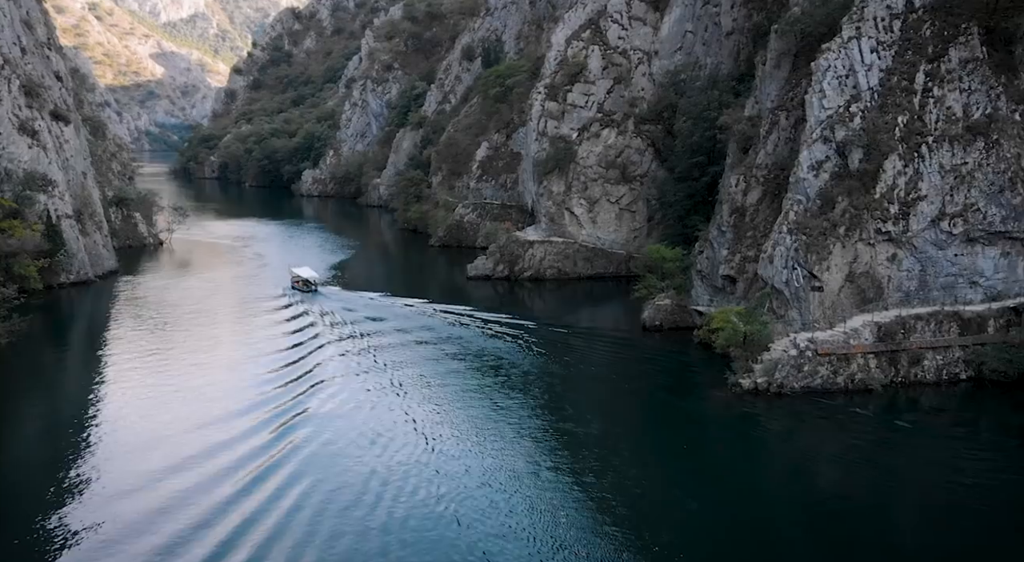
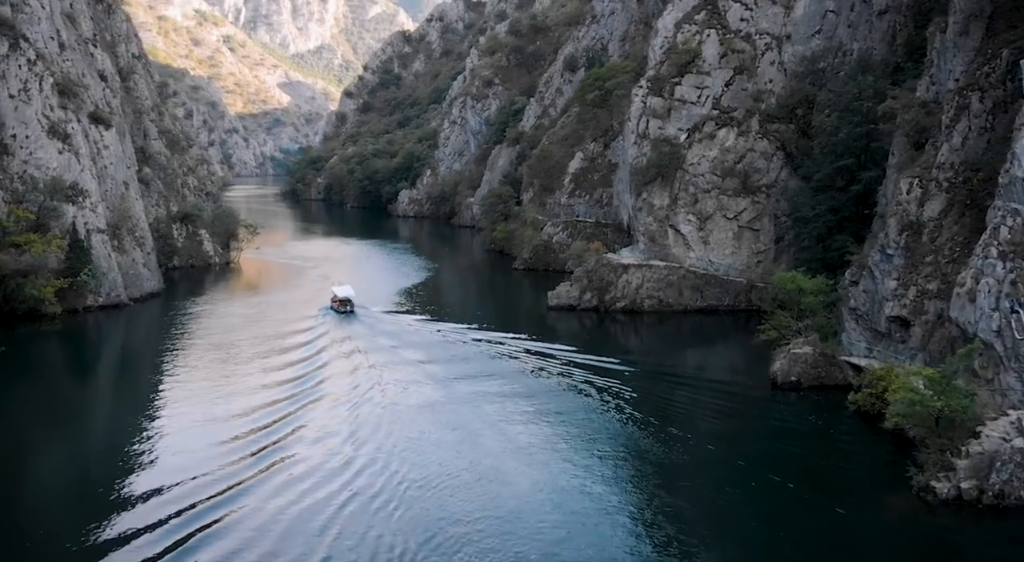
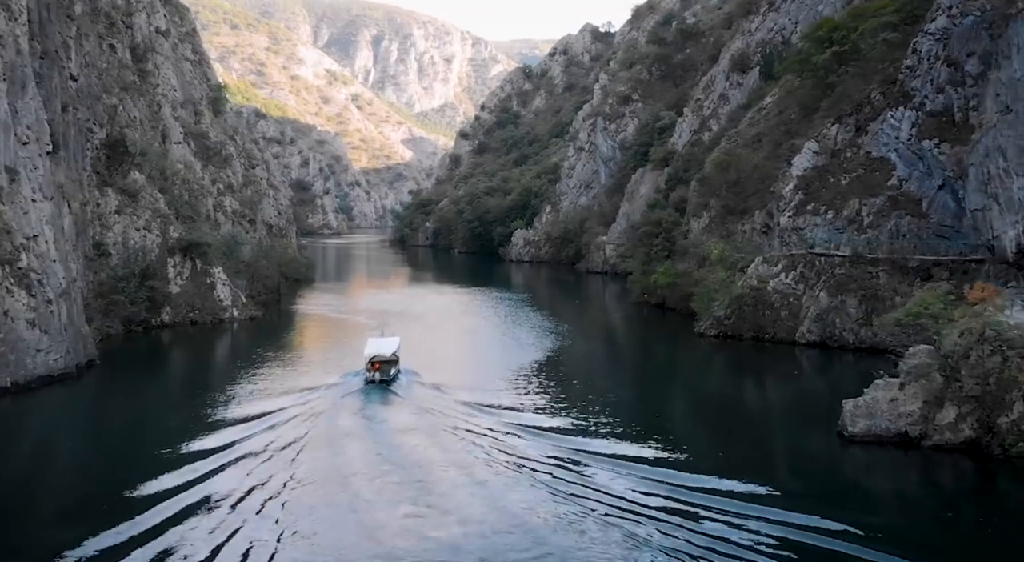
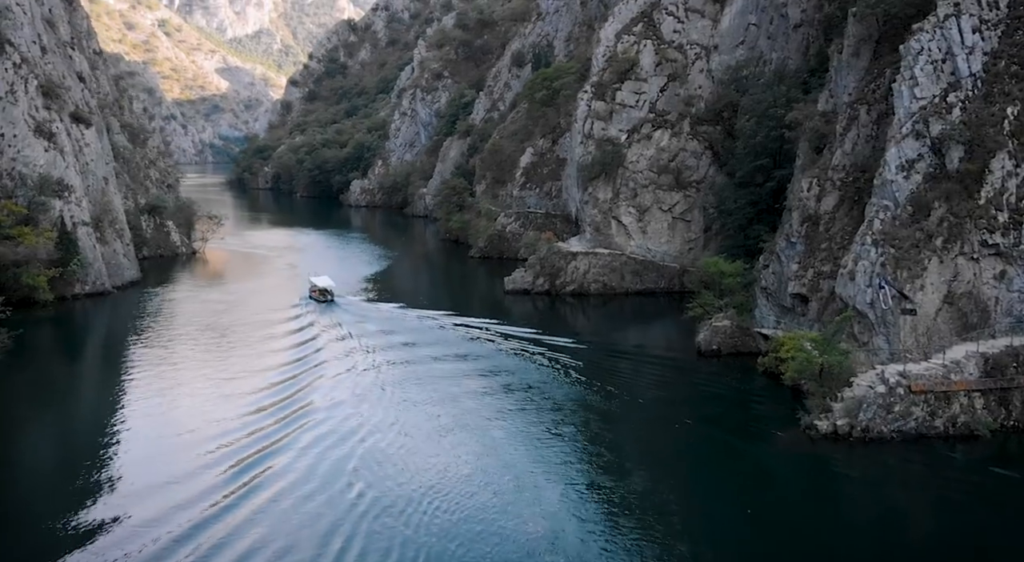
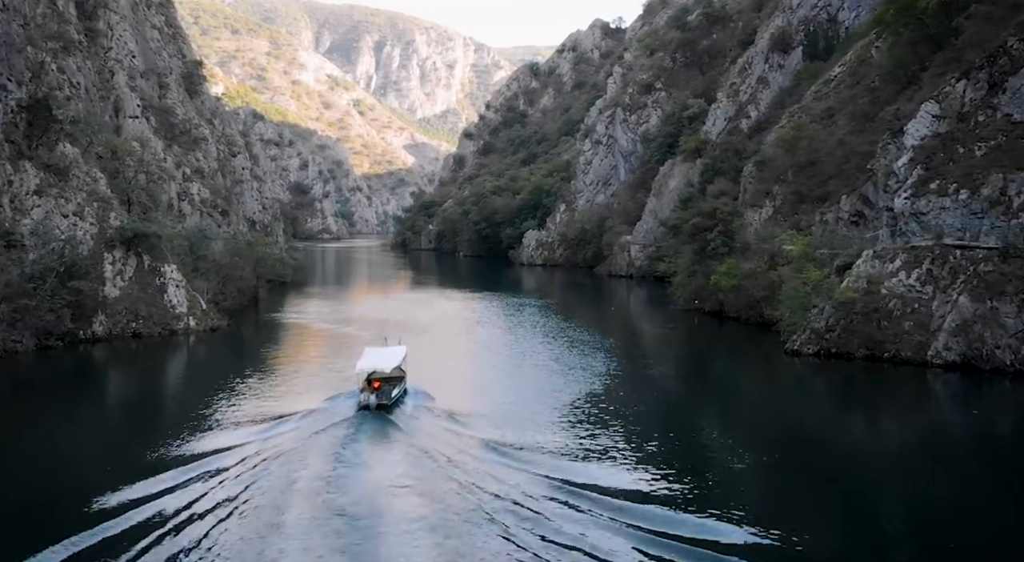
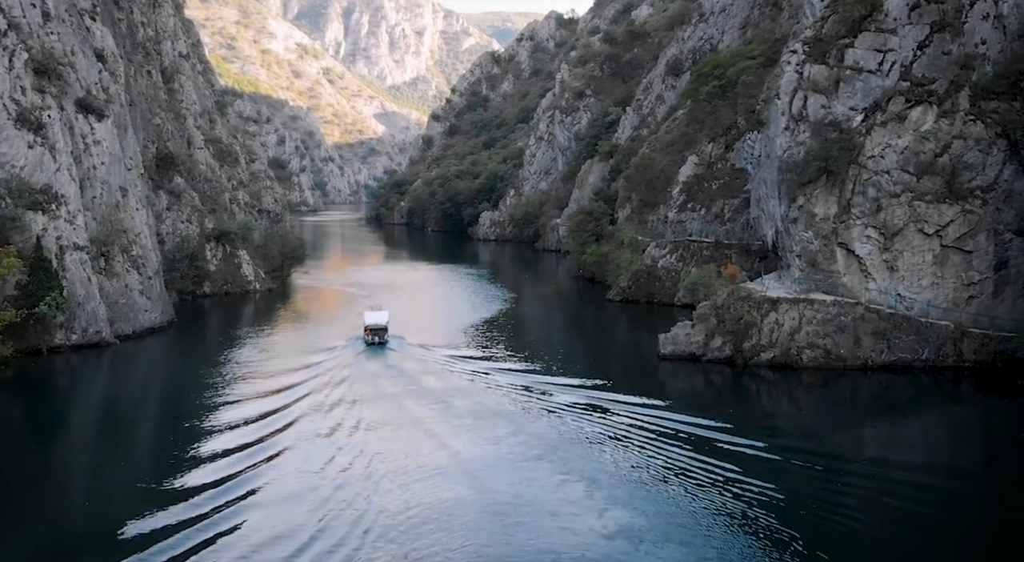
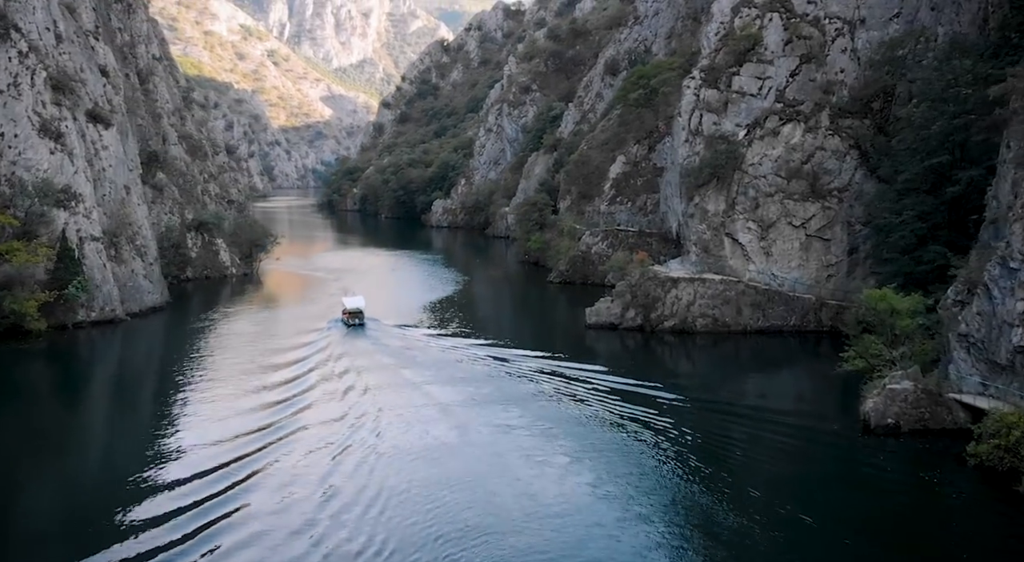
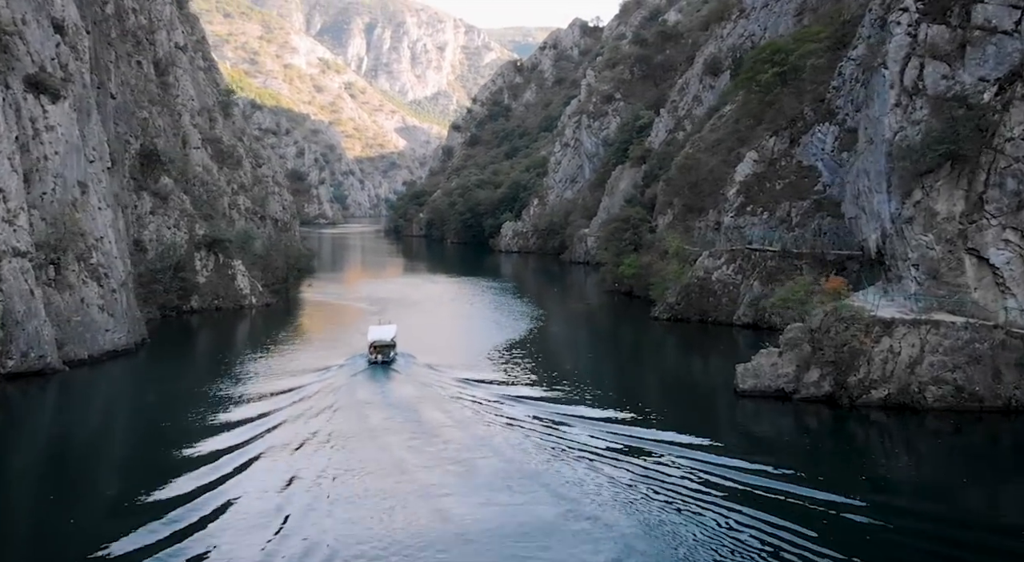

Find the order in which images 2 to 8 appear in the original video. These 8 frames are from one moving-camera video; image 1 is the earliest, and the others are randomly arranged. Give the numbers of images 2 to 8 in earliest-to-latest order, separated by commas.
4, 2, 7, 6, 8, 3, 5
